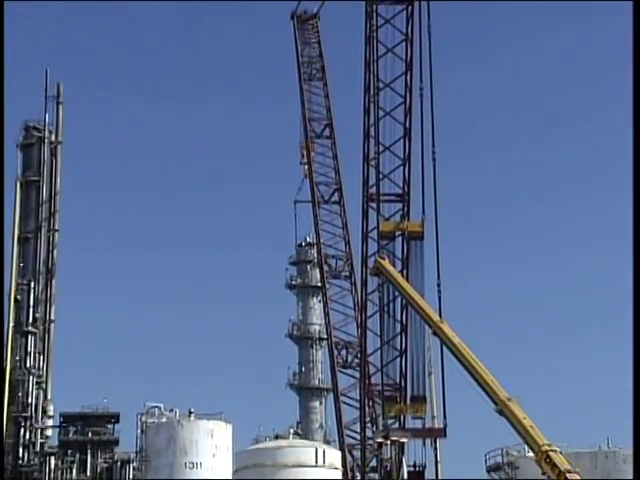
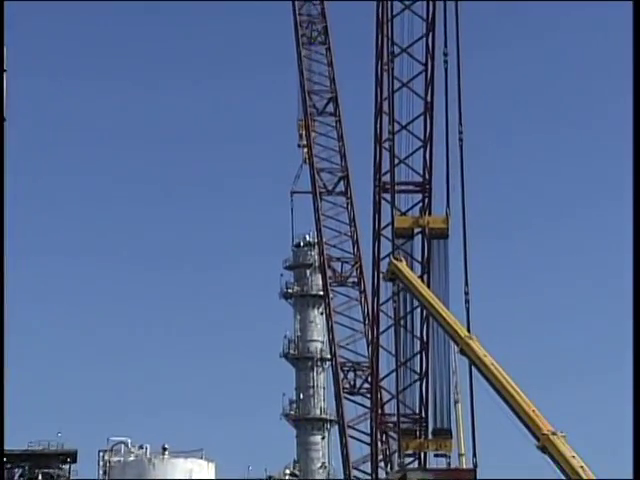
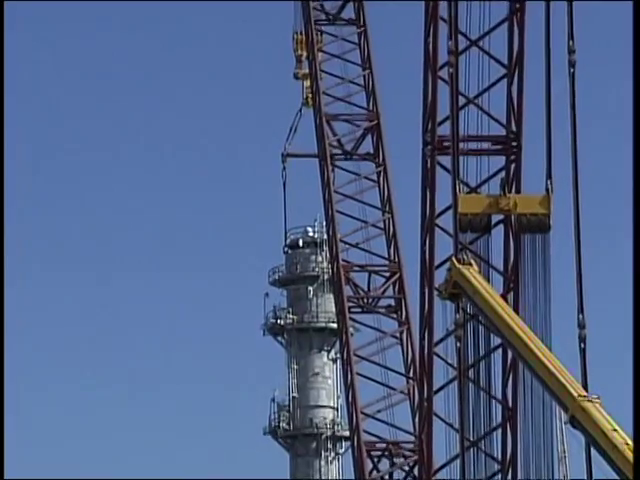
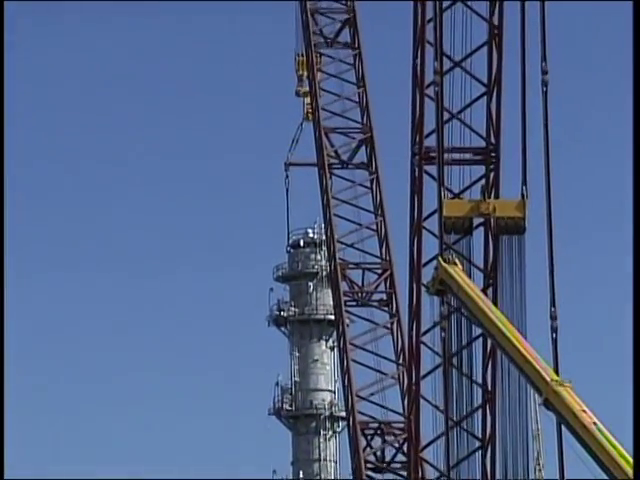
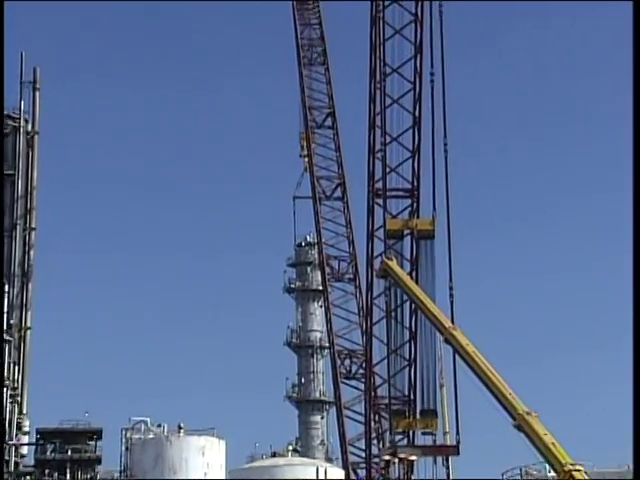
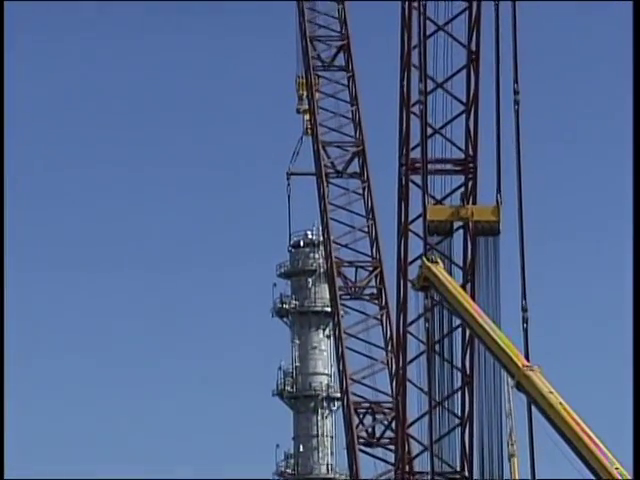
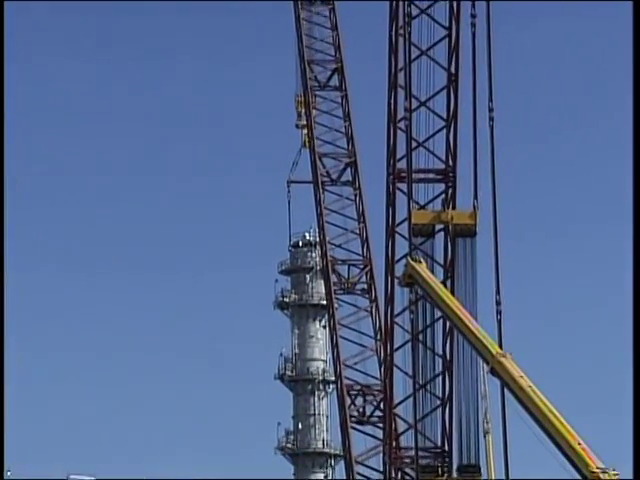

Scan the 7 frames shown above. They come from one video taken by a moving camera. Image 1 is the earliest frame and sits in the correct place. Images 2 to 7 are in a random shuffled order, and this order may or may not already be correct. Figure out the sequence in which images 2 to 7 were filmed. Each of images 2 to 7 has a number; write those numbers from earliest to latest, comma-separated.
5, 2, 7, 6, 4, 3
